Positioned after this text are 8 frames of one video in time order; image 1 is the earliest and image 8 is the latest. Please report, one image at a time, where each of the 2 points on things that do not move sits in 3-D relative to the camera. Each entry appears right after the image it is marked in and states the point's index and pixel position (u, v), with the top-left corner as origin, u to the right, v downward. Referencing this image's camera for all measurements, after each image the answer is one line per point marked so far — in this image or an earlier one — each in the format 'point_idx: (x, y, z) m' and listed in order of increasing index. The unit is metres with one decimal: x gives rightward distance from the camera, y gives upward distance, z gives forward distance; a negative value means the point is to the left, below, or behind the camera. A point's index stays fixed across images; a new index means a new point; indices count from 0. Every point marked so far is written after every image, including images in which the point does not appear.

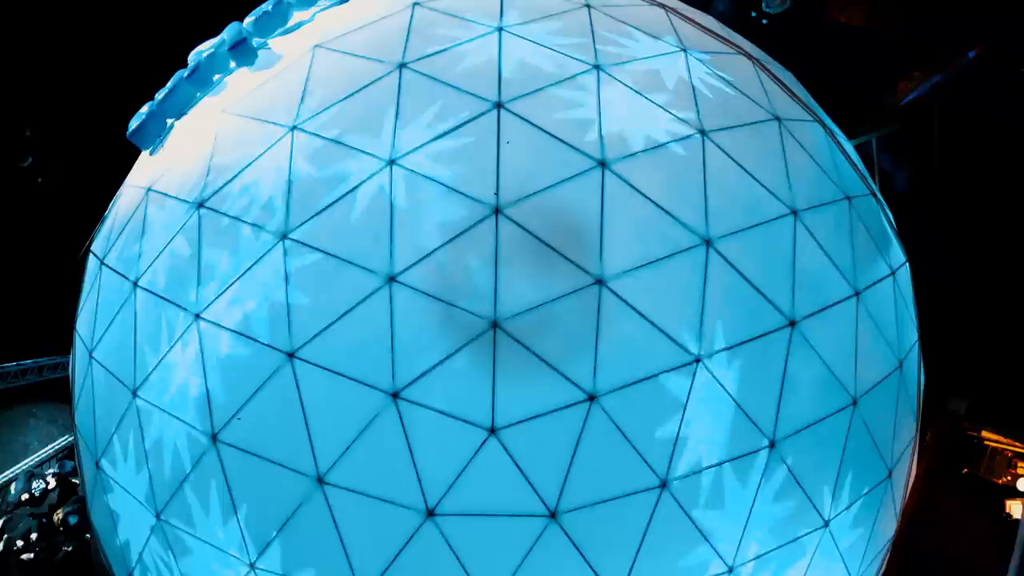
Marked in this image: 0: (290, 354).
0: (-1.2, -0.4, +6.6) m
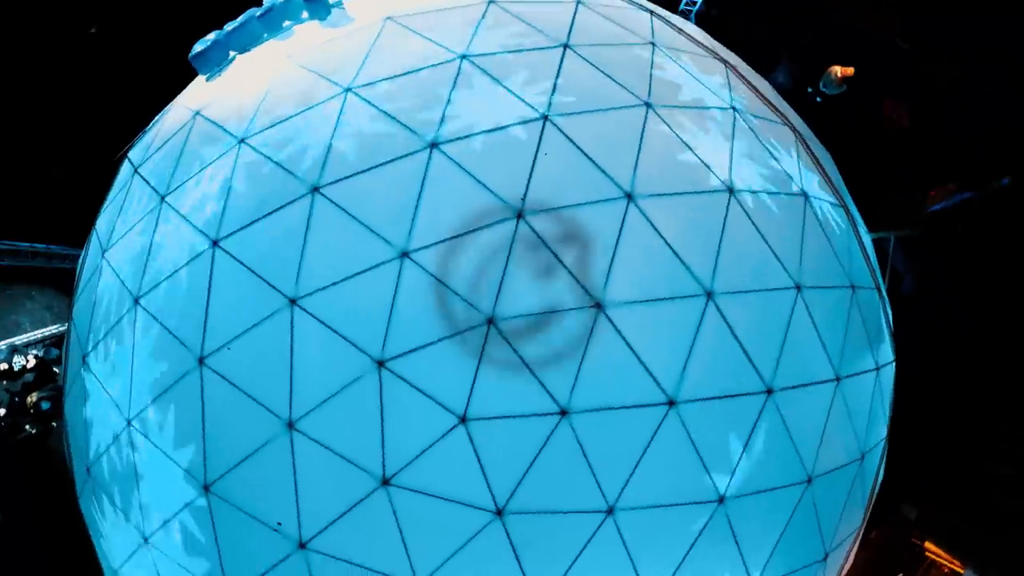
0: (-1.3, -0.1, +6.8) m
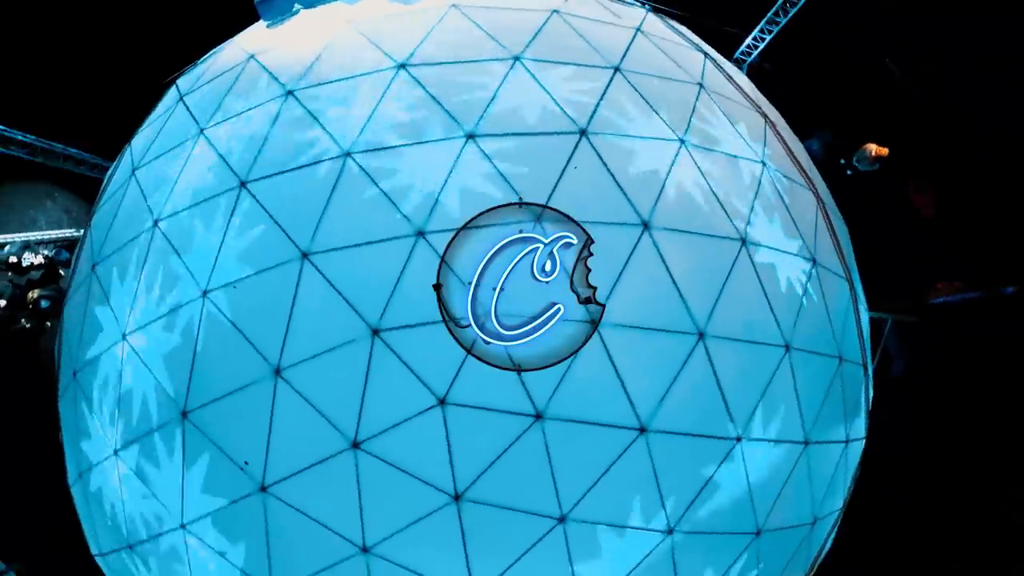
0: (-1.2, +0.2, +7.0) m
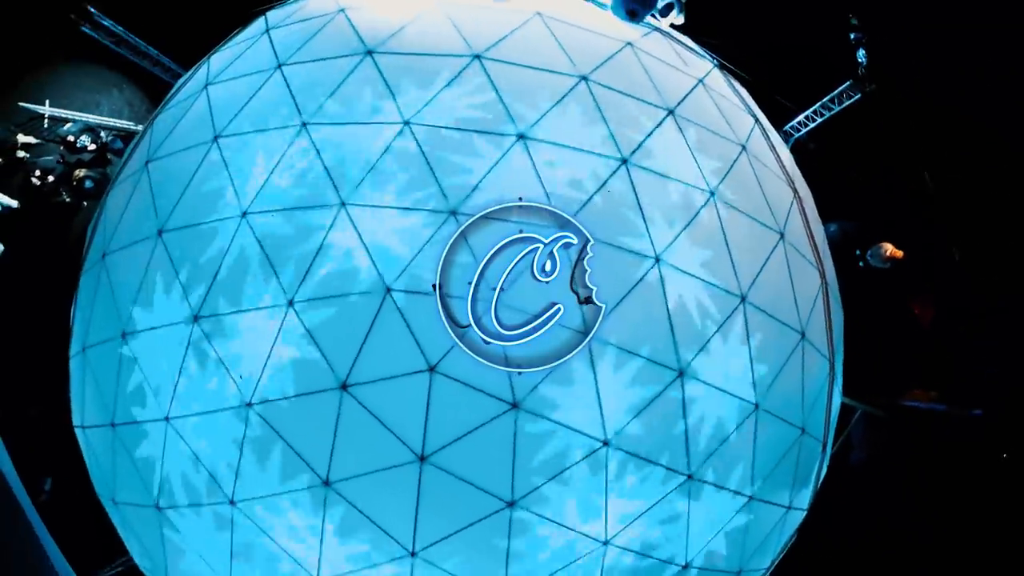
0: (-1.1, +0.5, +7.6) m
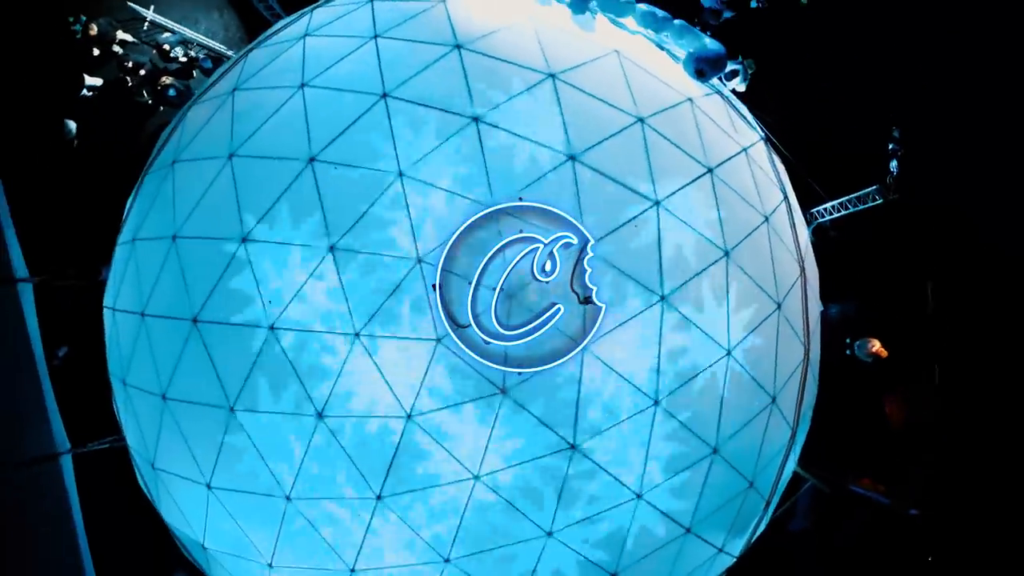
0: (-0.8, +0.8, +8.4) m
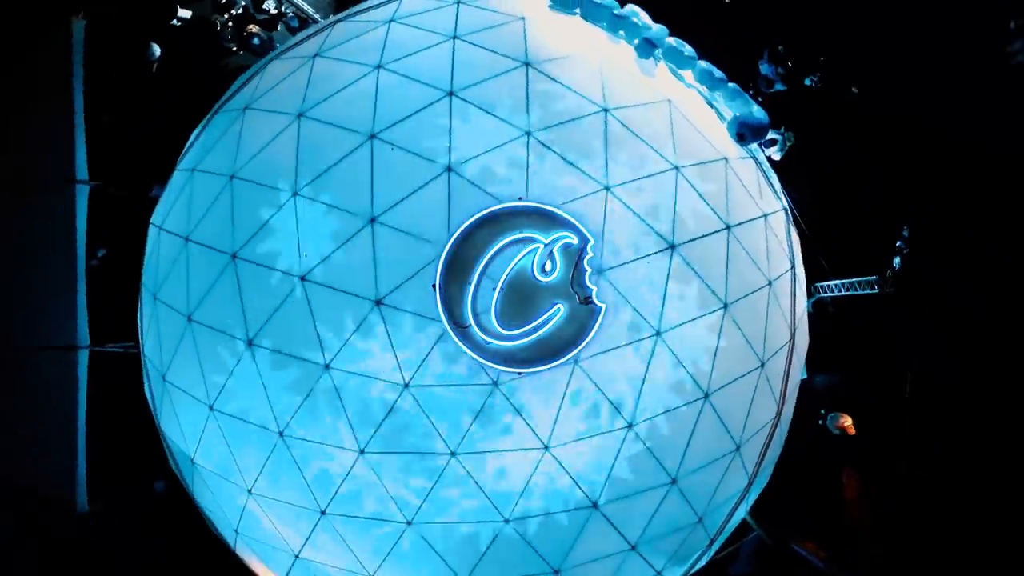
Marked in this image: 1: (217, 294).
0: (-0.5, +0.9, +9.1) m
1: (-2.5, 0.0, +9.8) m
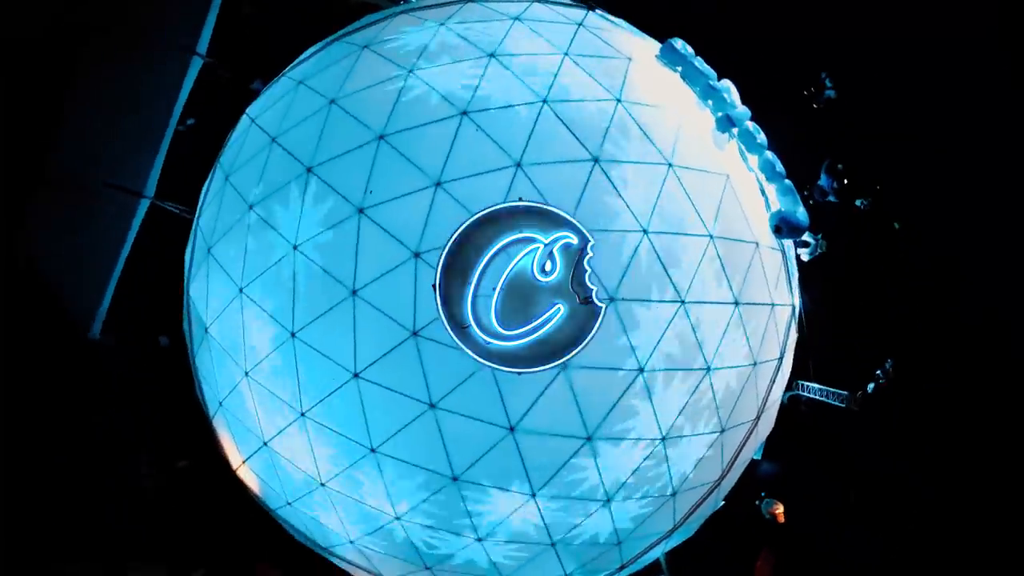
0: (+0.1, +1.1, +10.2) m
1: (-2.1, +0.9, +10.9) m
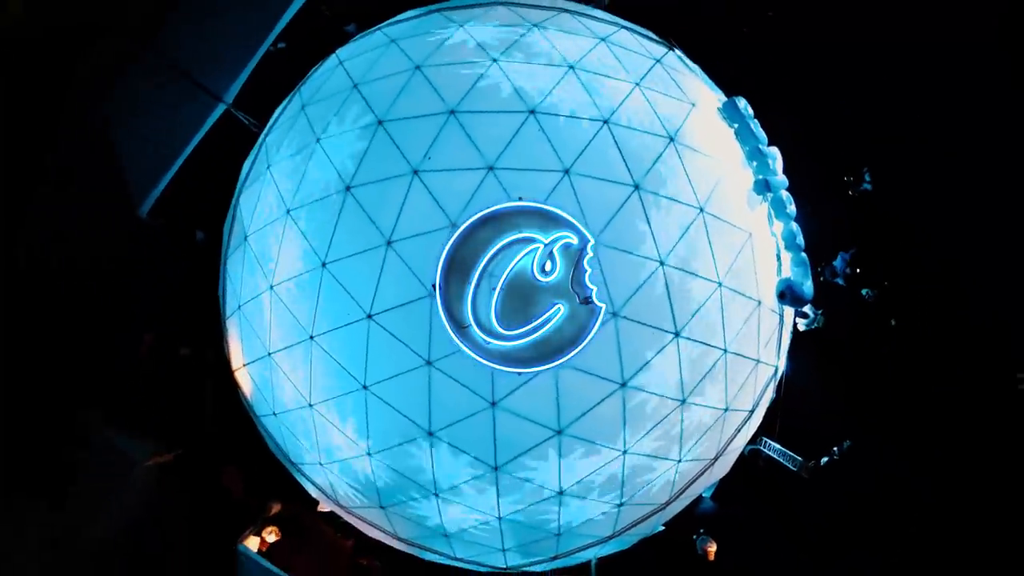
0: (+0.5, +1.1, +11.1) m
1: (-1.6, +1.5, +11.8) m
